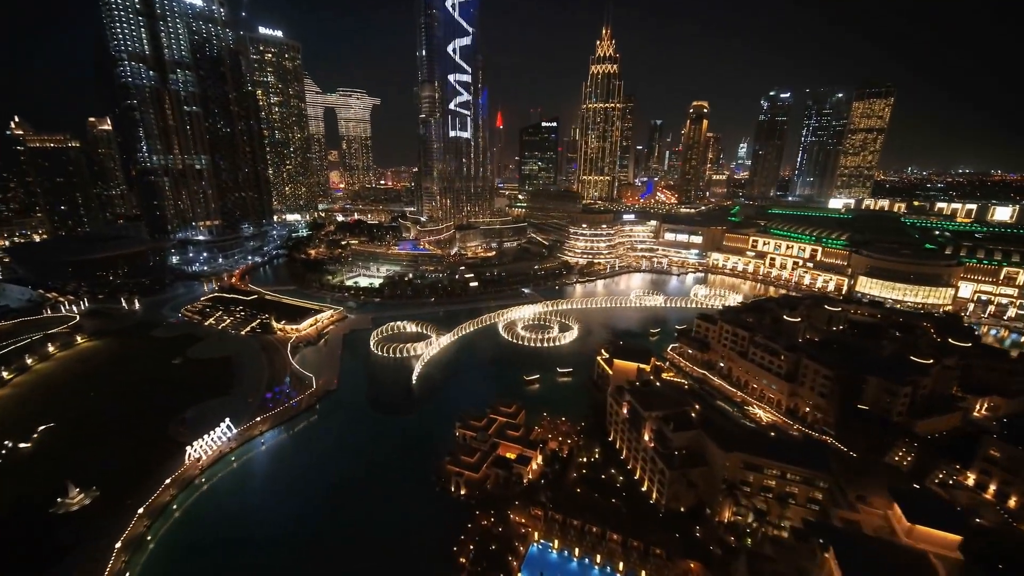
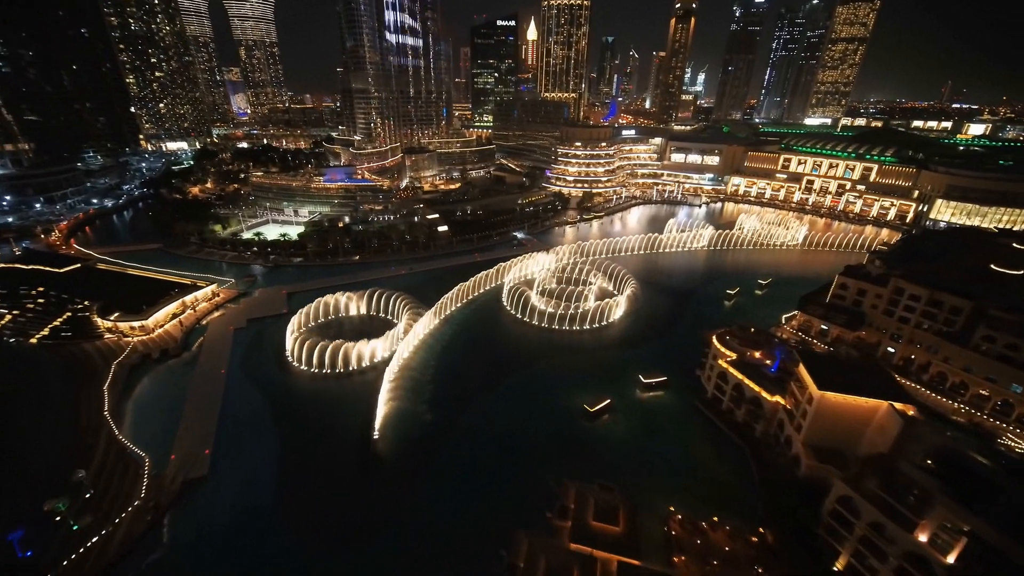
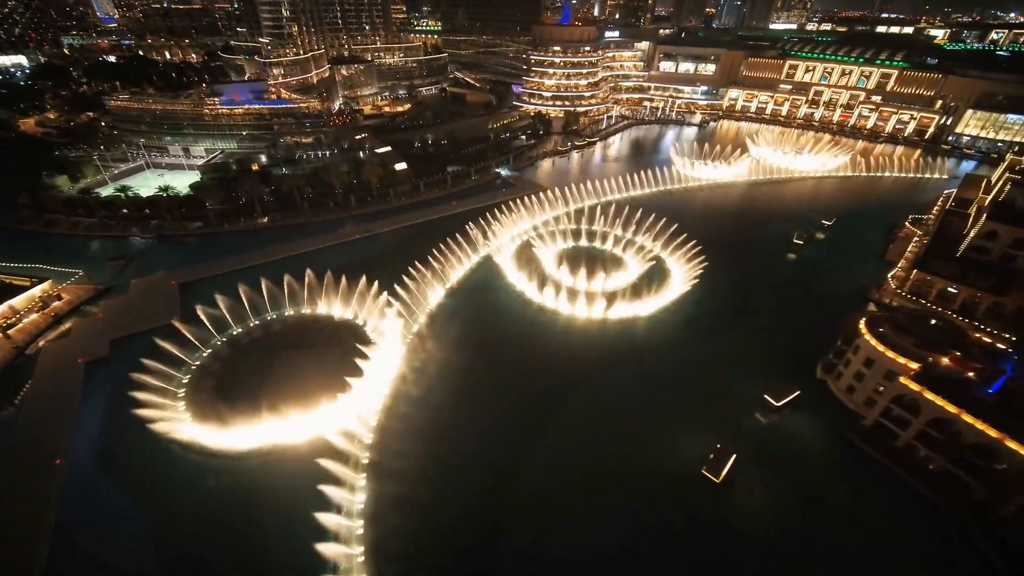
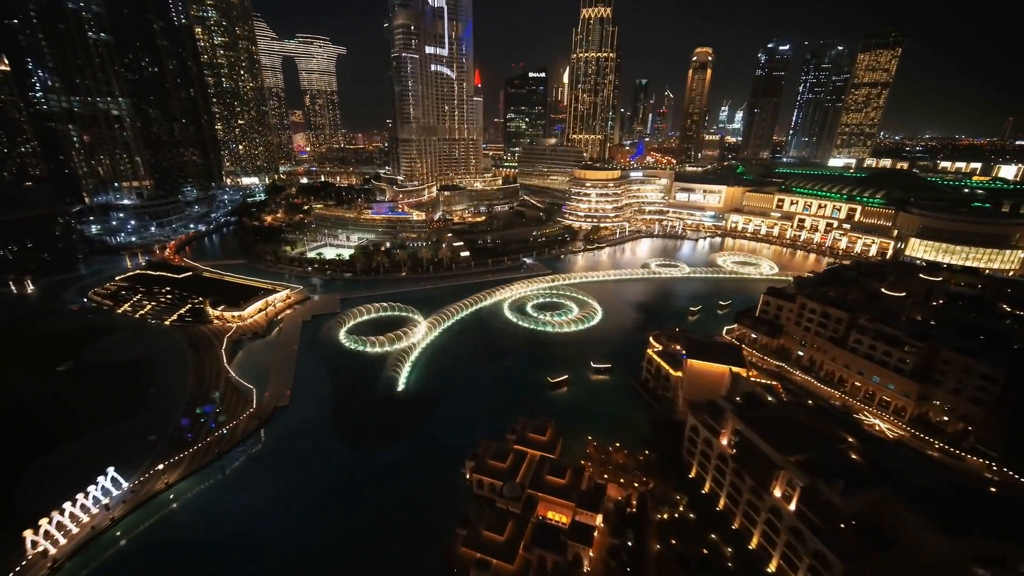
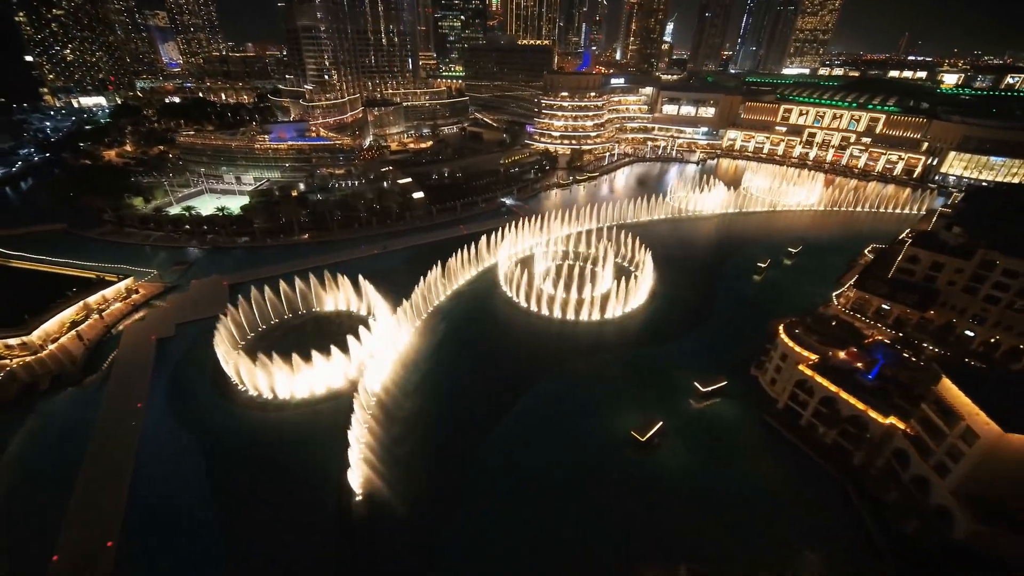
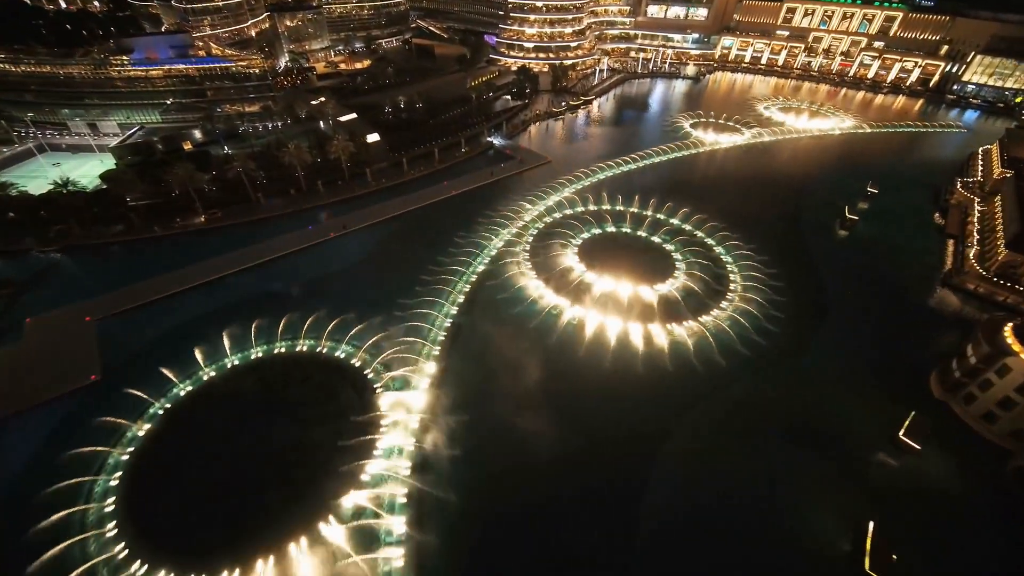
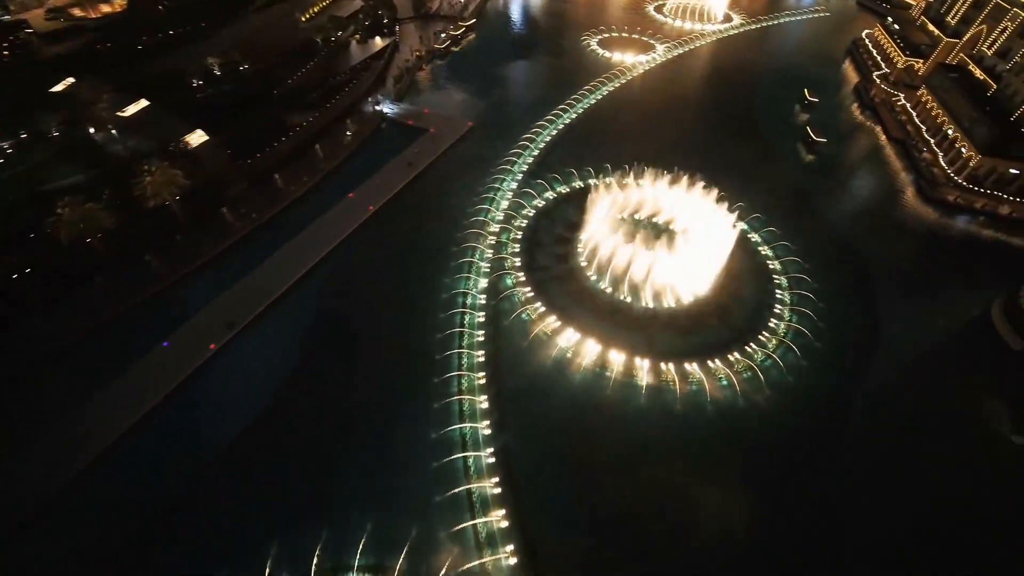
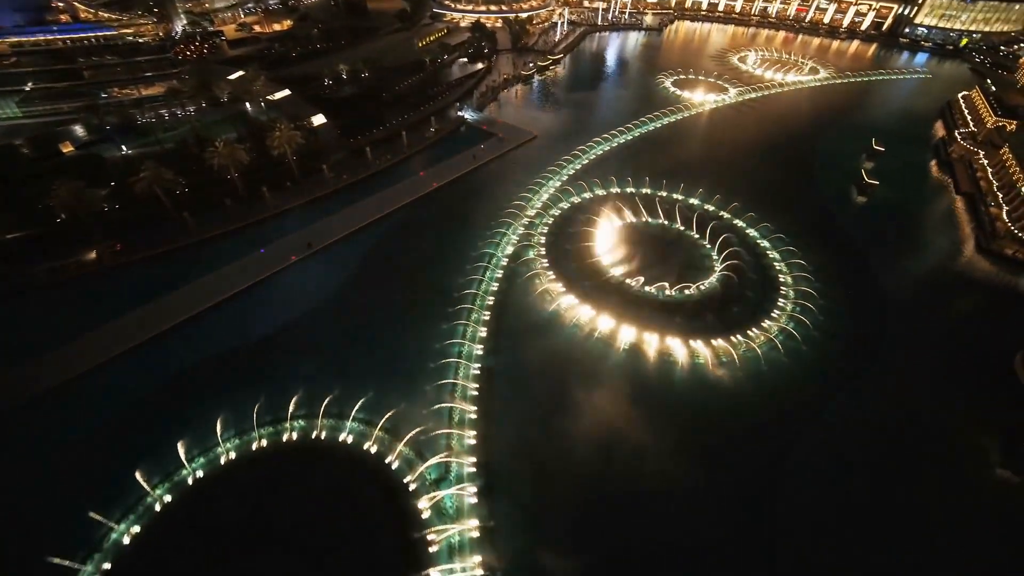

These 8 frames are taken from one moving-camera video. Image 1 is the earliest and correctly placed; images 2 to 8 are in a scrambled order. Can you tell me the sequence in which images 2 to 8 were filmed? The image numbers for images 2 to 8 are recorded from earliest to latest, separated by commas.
4, 2, 5, 3, 6, 8, 7
